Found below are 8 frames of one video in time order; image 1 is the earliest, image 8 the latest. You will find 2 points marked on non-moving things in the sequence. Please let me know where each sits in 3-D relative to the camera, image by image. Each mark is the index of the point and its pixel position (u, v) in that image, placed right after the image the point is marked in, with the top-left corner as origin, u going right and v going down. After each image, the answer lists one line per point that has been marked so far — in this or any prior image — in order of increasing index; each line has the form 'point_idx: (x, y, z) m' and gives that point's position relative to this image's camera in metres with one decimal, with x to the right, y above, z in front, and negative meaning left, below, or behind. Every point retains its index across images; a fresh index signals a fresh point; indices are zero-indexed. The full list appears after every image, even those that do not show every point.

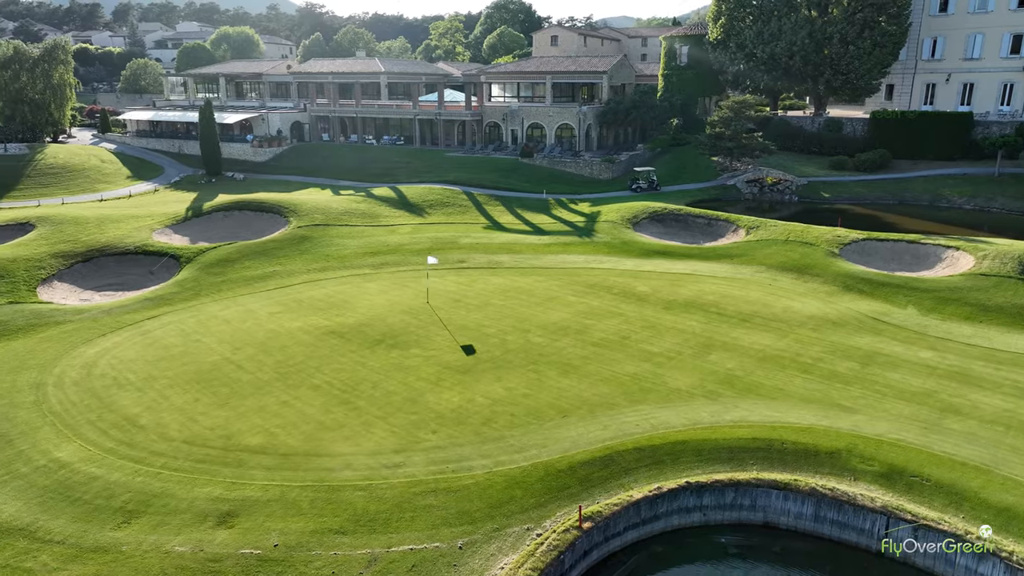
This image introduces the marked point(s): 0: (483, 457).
0: (-0.8, -4.6, +19.4) m
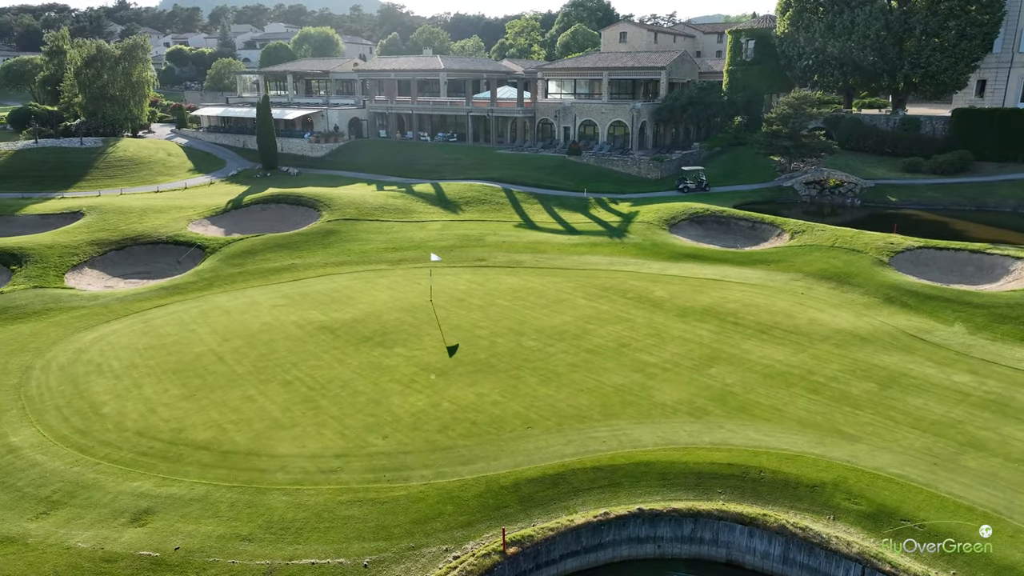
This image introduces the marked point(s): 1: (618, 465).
0: (-2.2, -4.6, +18.1) m
1: (+2.7, -4.6, +18.3) m
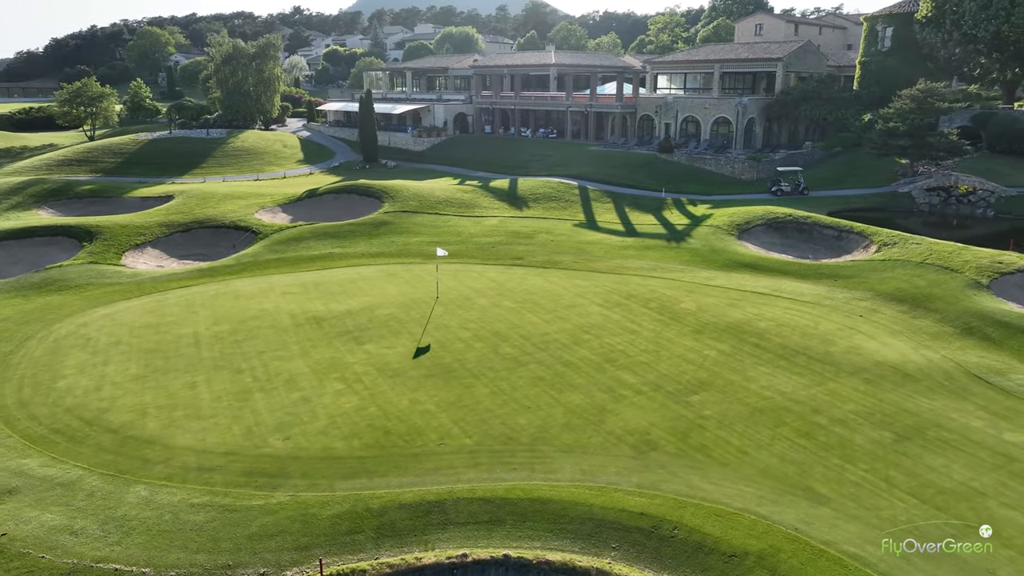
0: (-4.9, -4.4, +16.6) m
1: (0.0, -4.7, +15.7) m
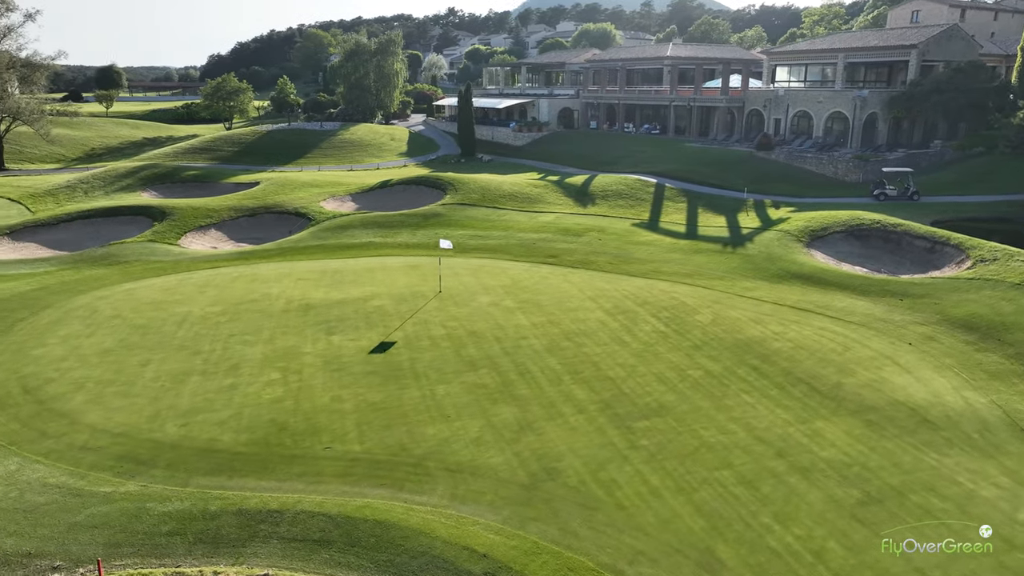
0: (-7.6, -4.0, +15.8) m
1: (-3.1, -4.5, +13.9) m
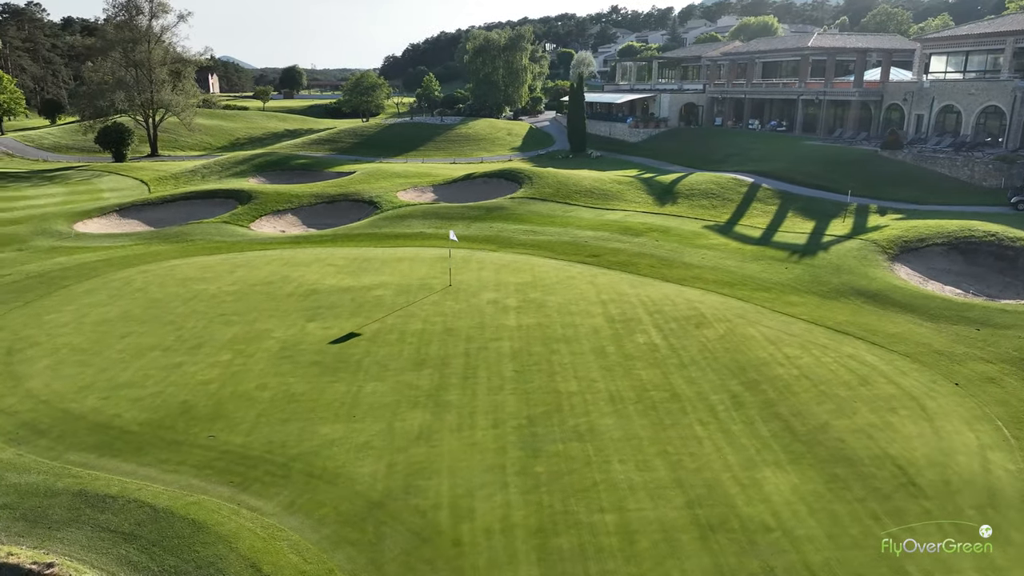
0: (-10.2, -3.4, +15.8) m
1: (-6.2, -4.2, +12.9) m
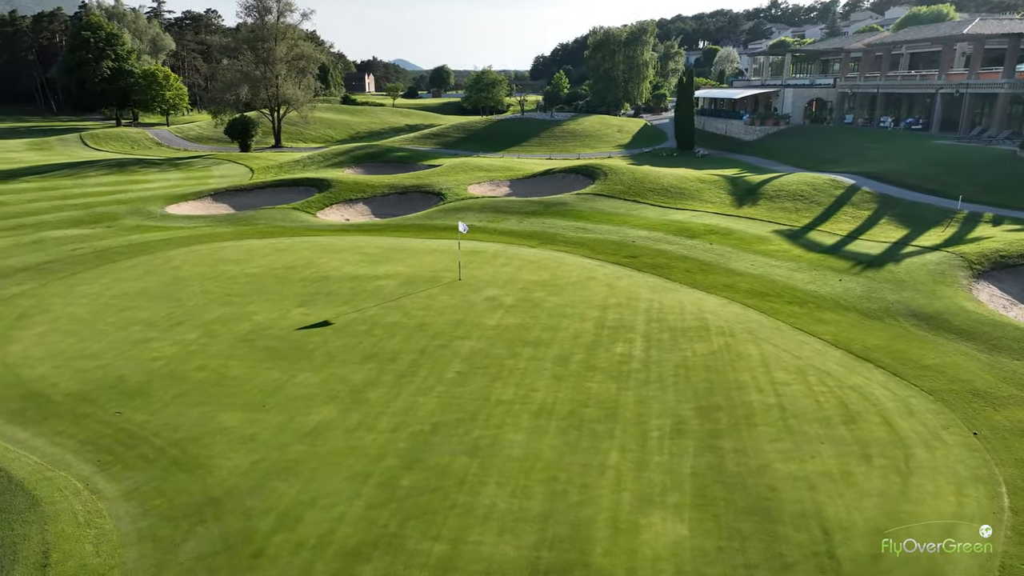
0: (-12.1, -2.6, +16.4) m
1: (-8.8, -3.6, +12.8) m
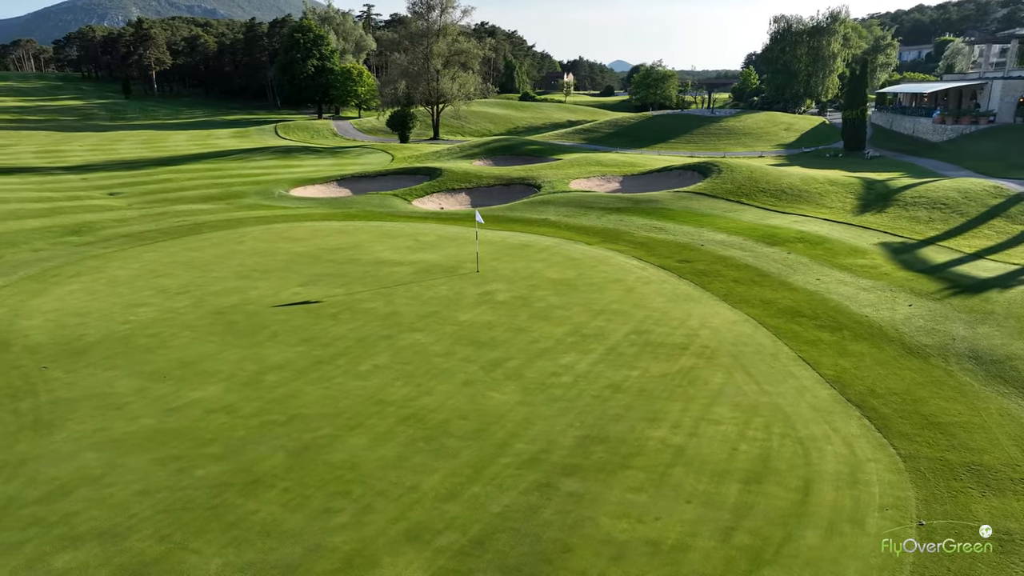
0: (-14.0, -1.5, +18.1) m
1: (-11.9, -2.7, +13.8) m
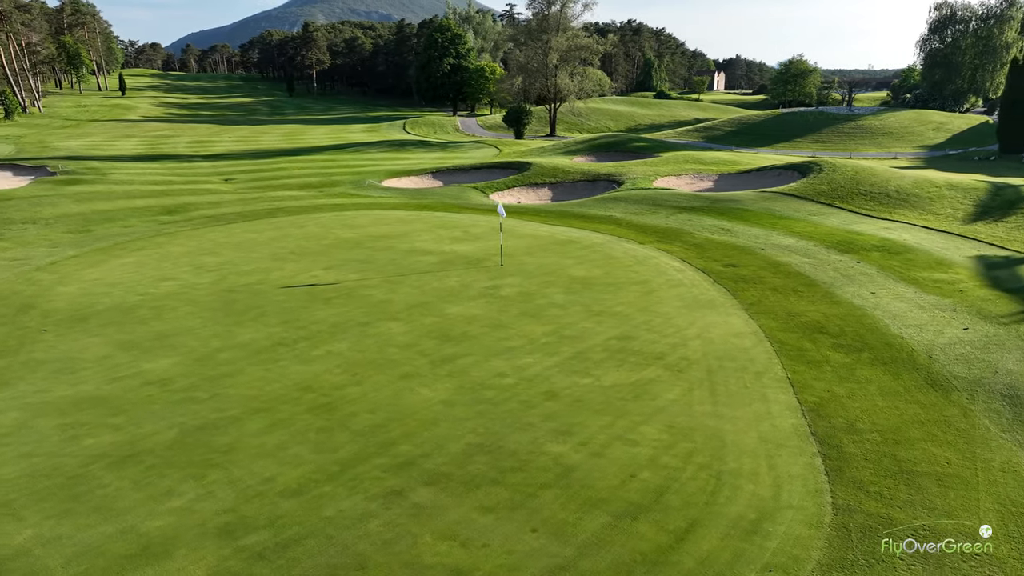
0: (-14.3, -0.5, +19.8) m
1: (-13.2, -1.8, +15.1) m
